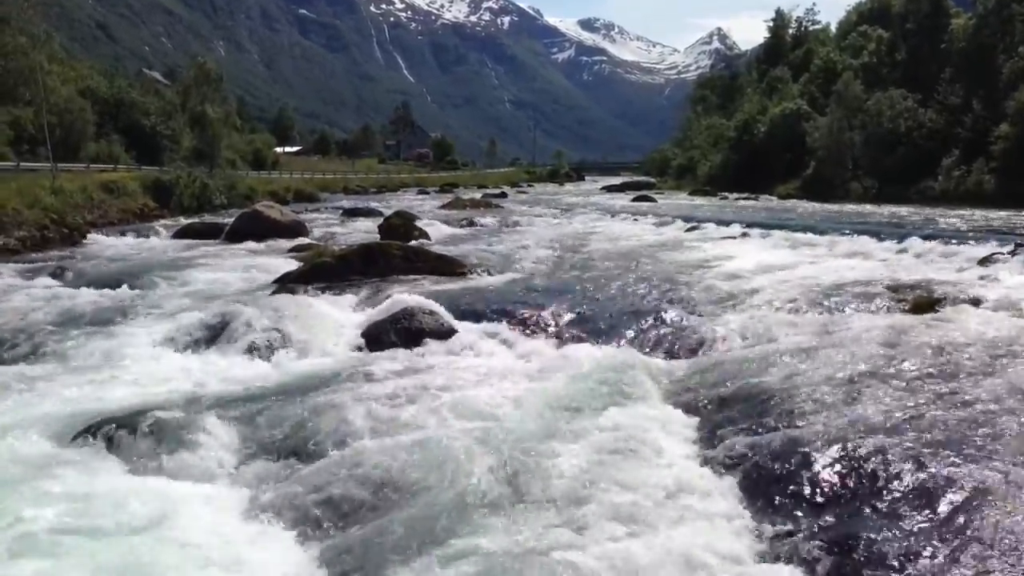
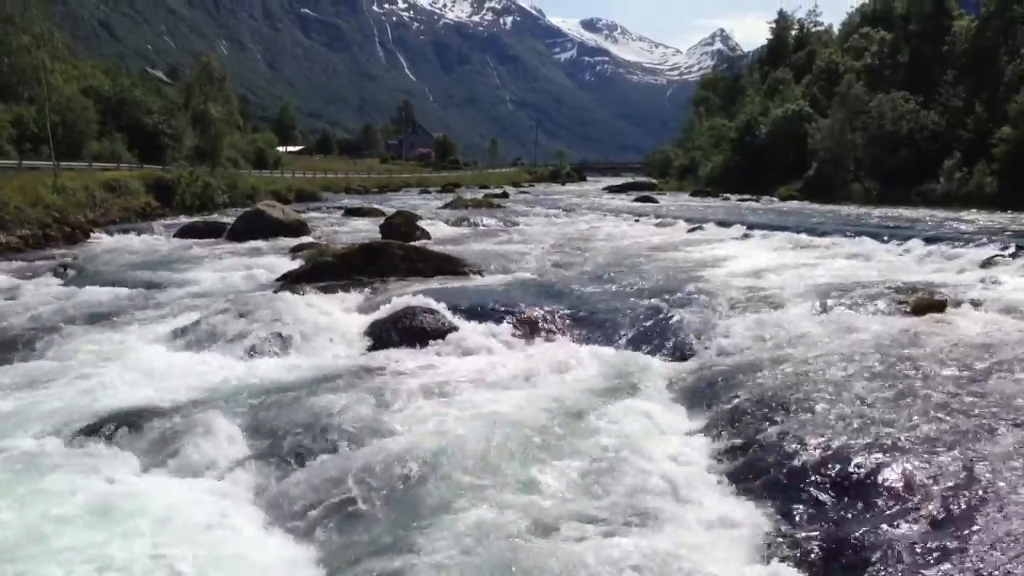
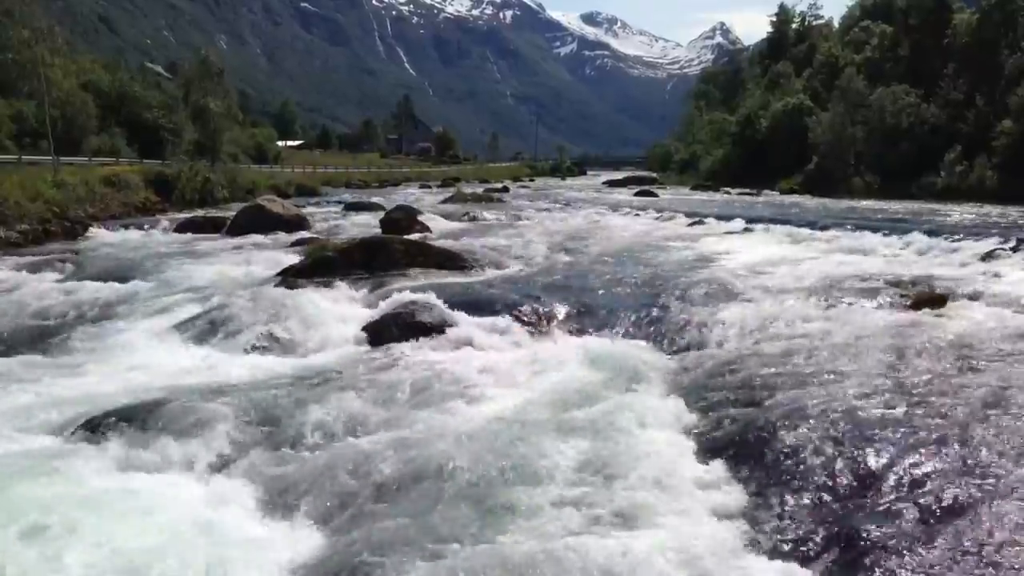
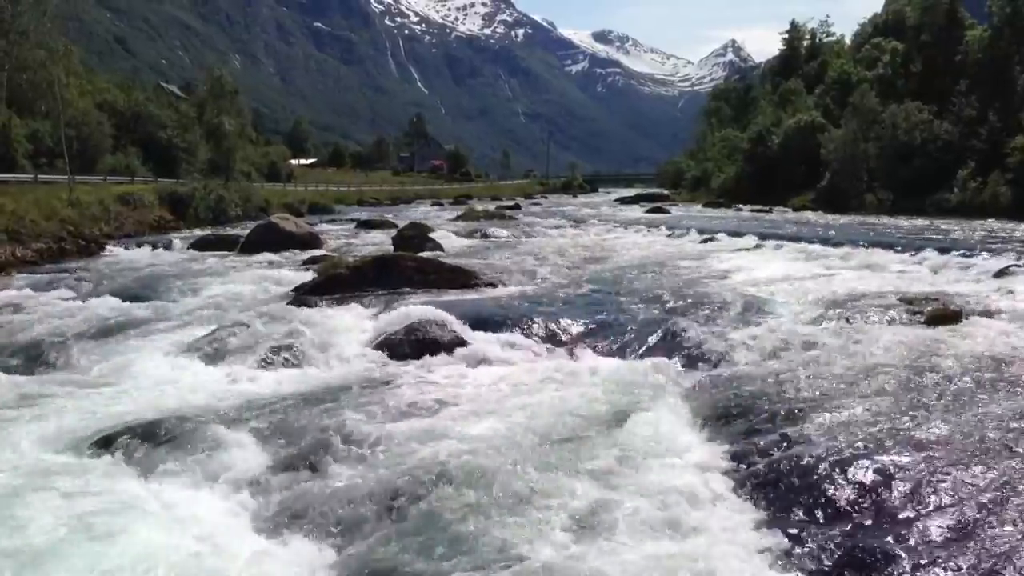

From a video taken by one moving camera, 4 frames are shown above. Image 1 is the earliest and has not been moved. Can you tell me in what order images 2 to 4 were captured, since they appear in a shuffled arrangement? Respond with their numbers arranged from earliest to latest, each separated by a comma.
3, 2, 4
